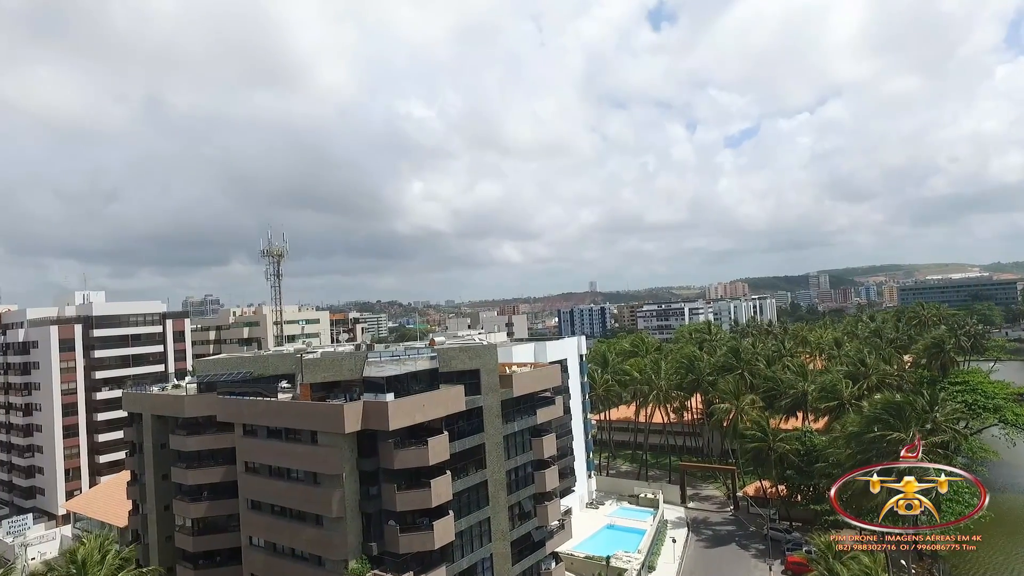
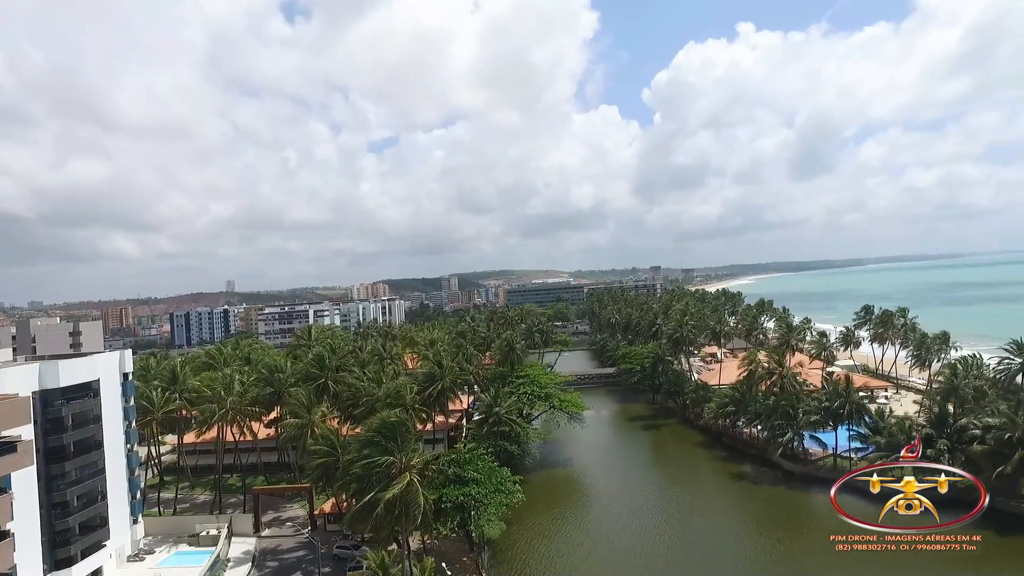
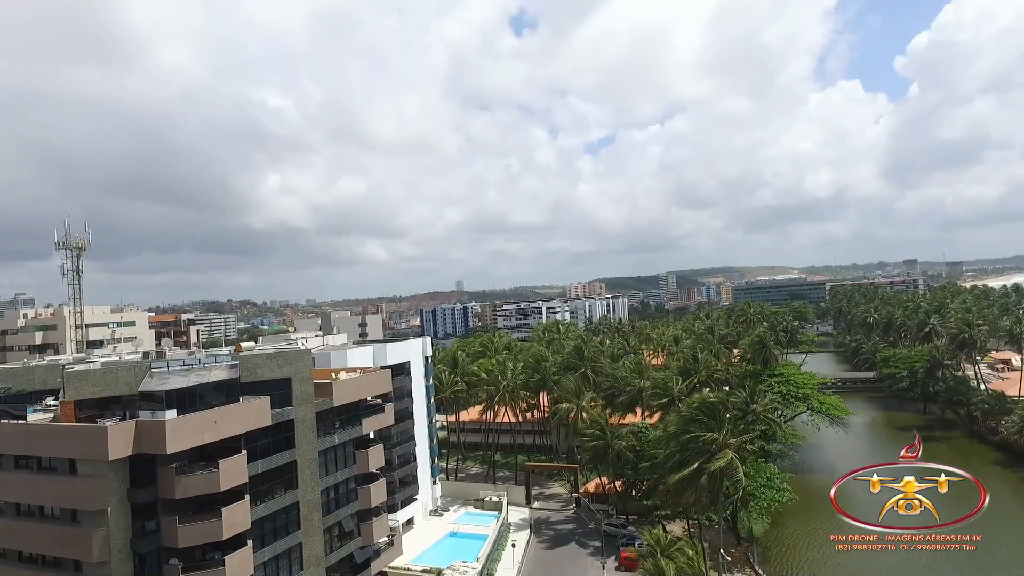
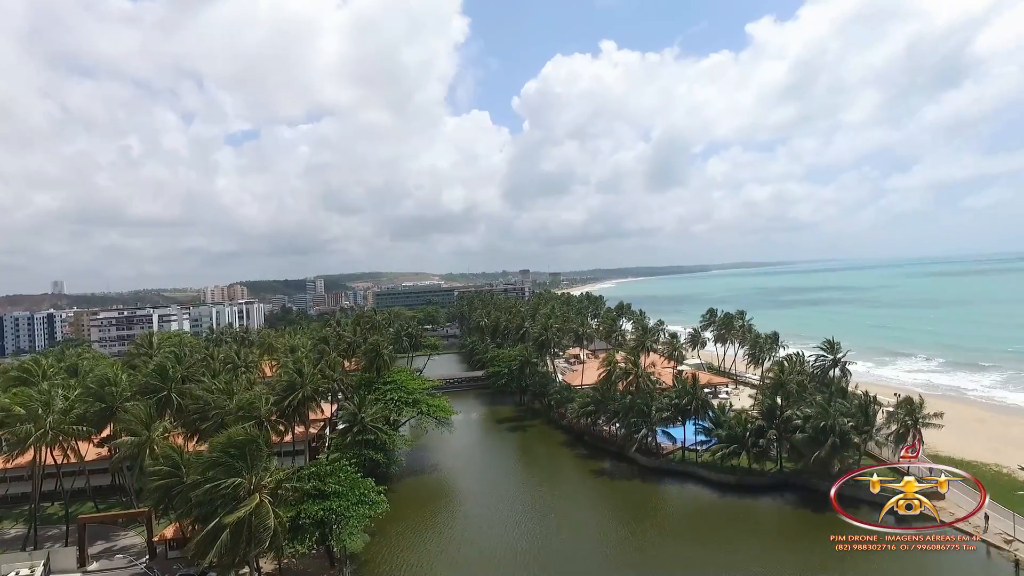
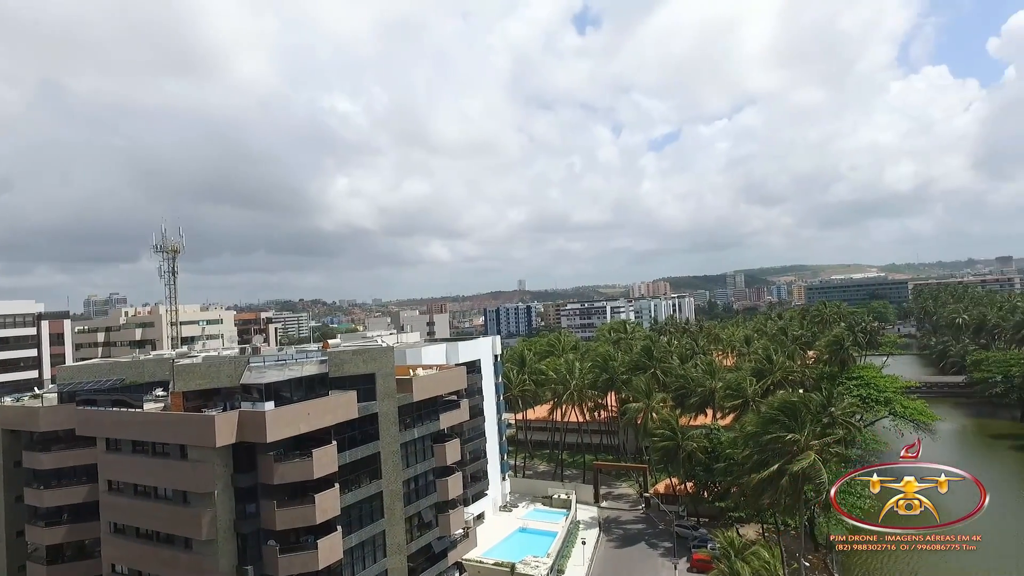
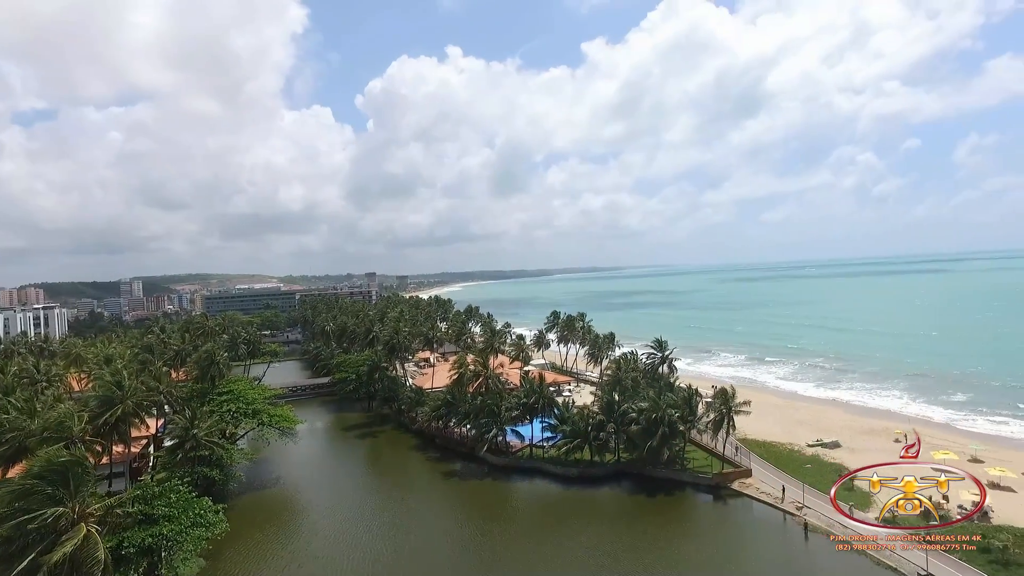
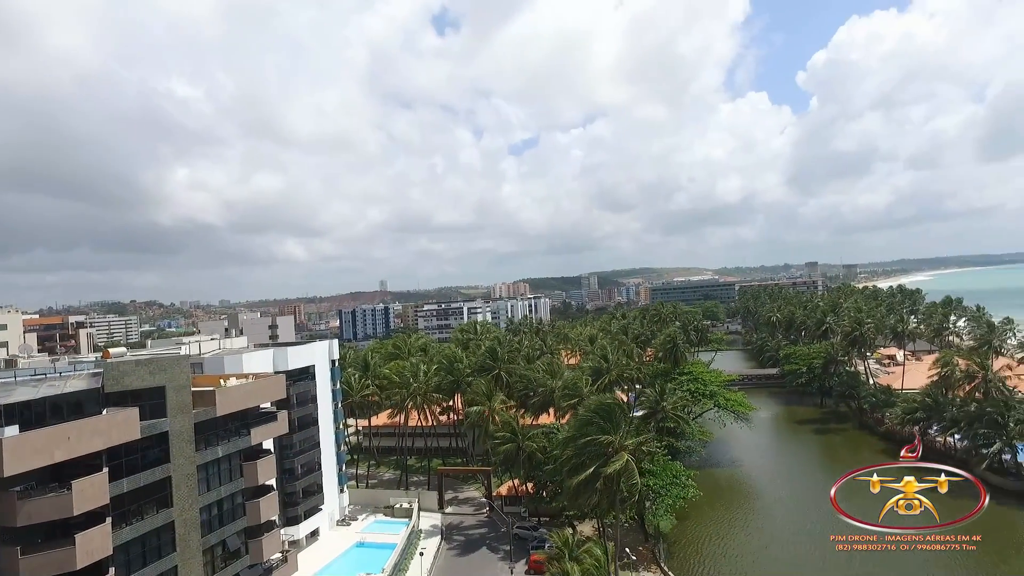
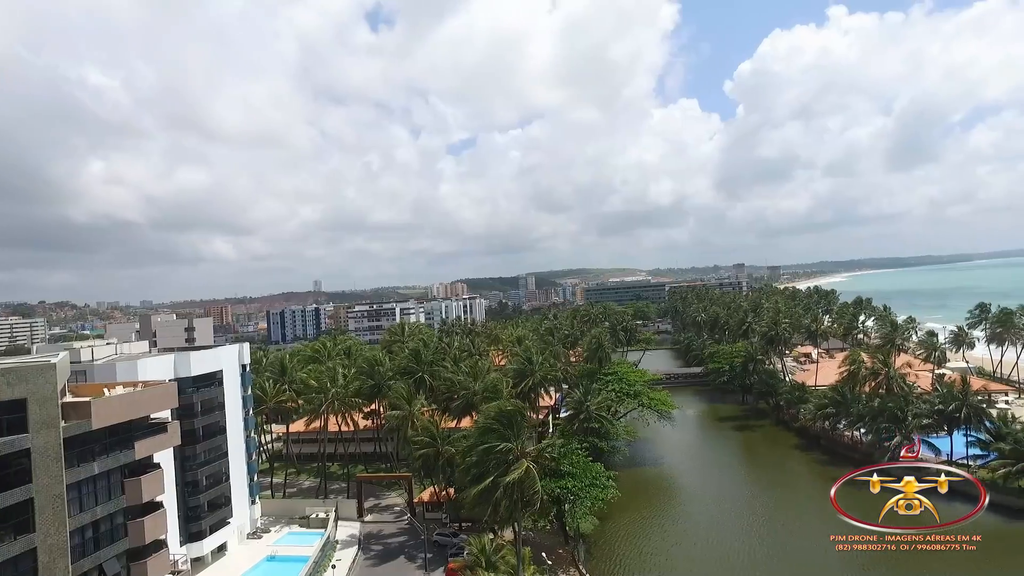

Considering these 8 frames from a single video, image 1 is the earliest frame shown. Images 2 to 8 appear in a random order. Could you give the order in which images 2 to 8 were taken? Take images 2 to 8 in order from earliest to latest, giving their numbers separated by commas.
5, 3, 7, 8, 2, 4, 6
